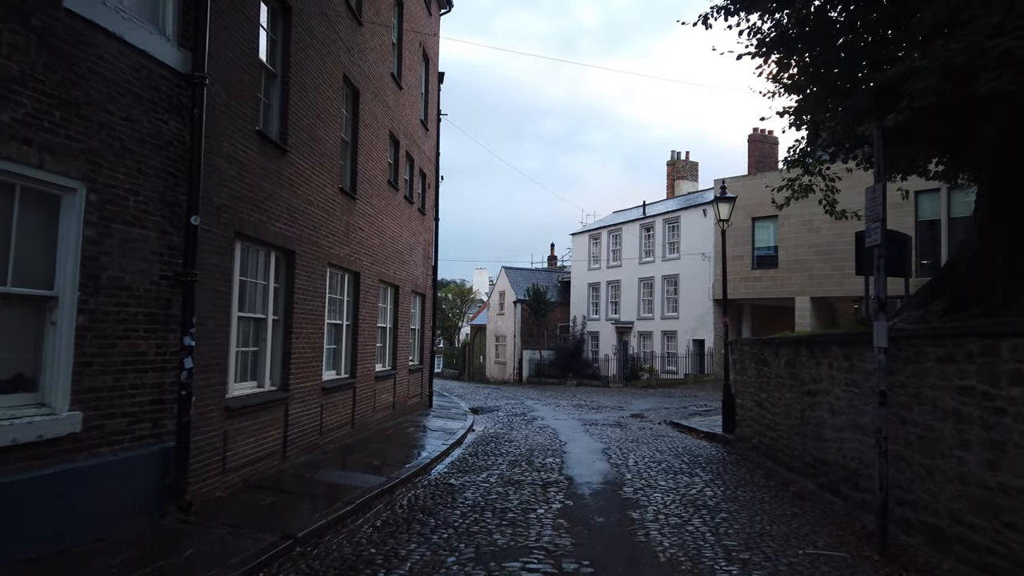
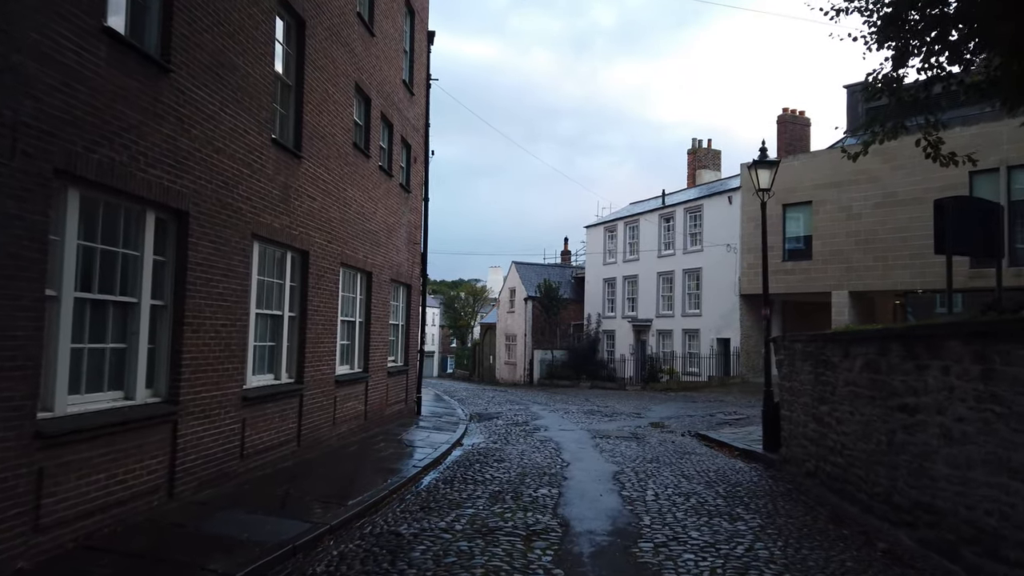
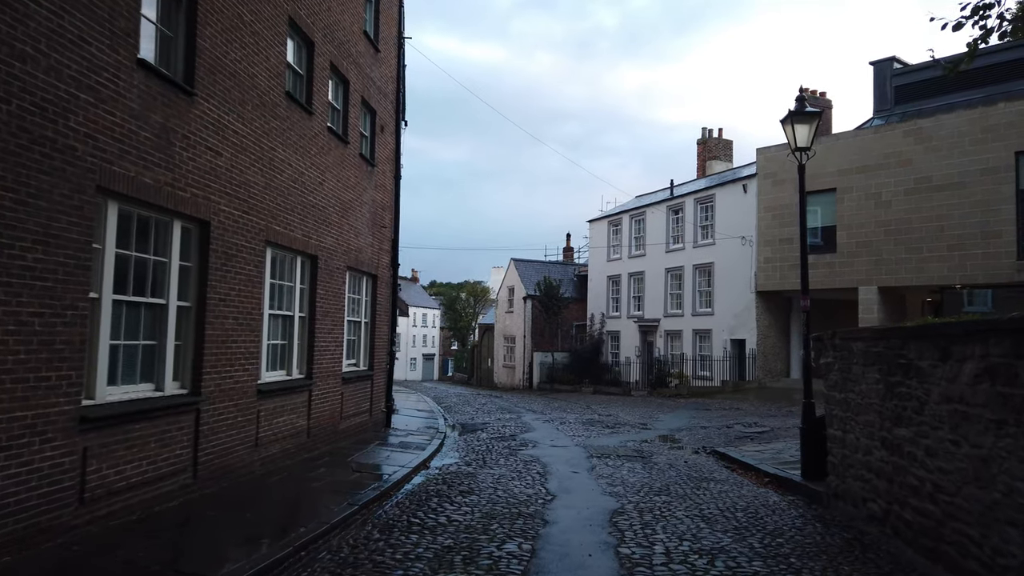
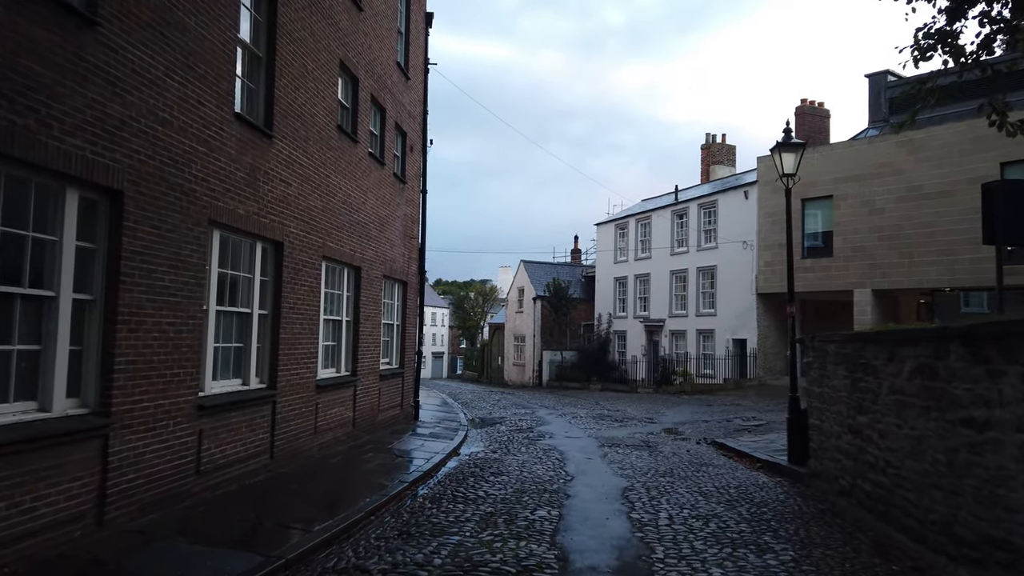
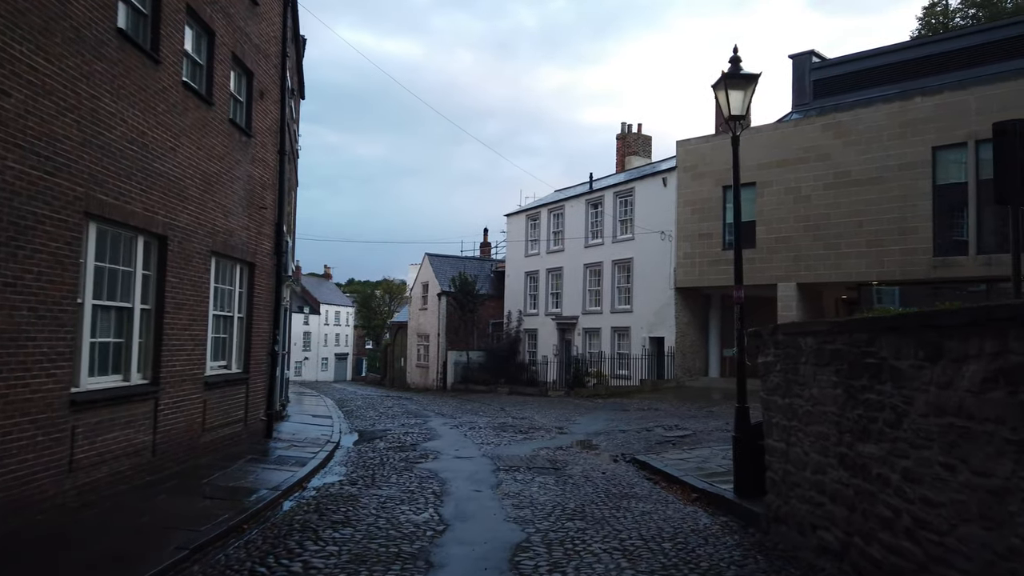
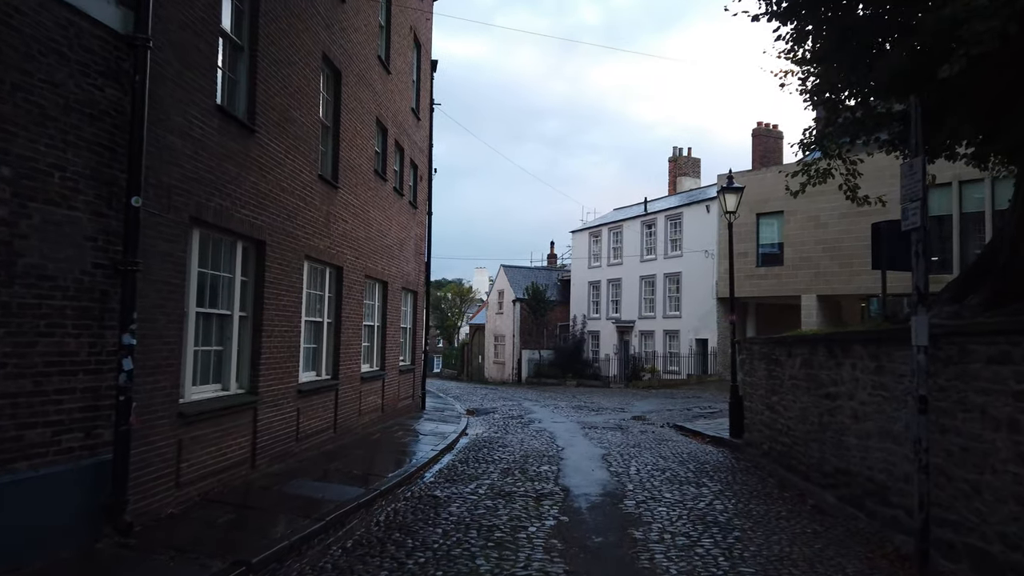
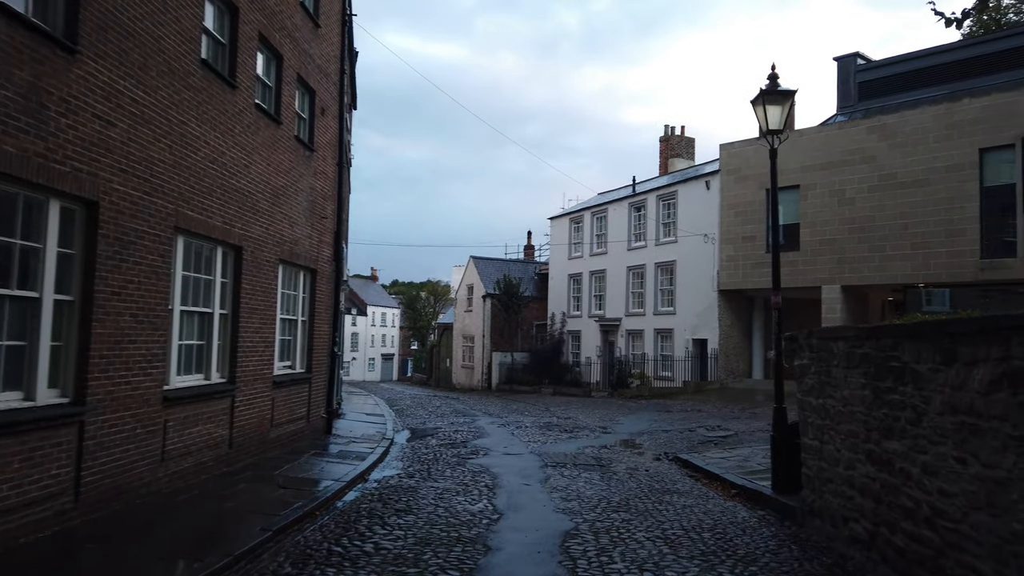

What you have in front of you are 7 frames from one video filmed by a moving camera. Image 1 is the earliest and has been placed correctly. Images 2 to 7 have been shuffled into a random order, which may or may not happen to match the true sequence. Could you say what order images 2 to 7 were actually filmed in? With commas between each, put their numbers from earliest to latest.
6, 2, 4, 3, 7, 5
